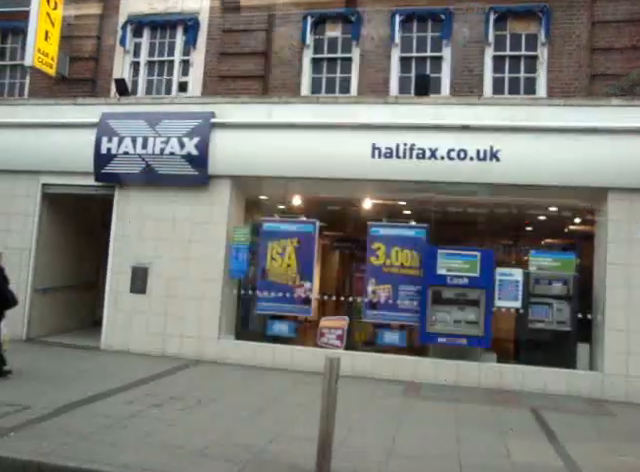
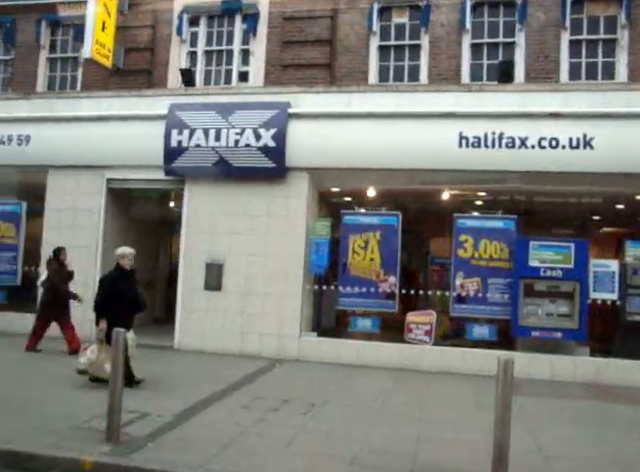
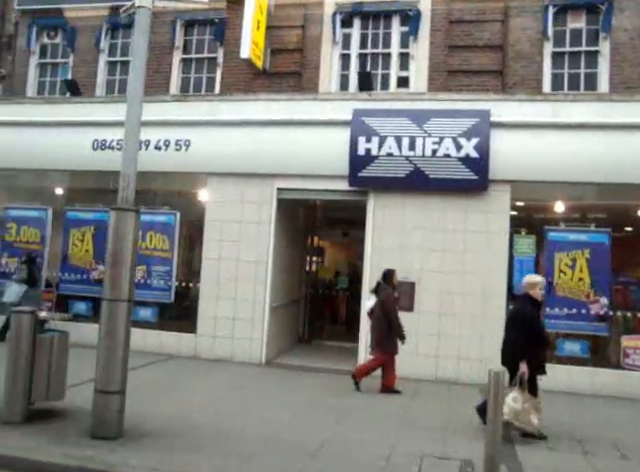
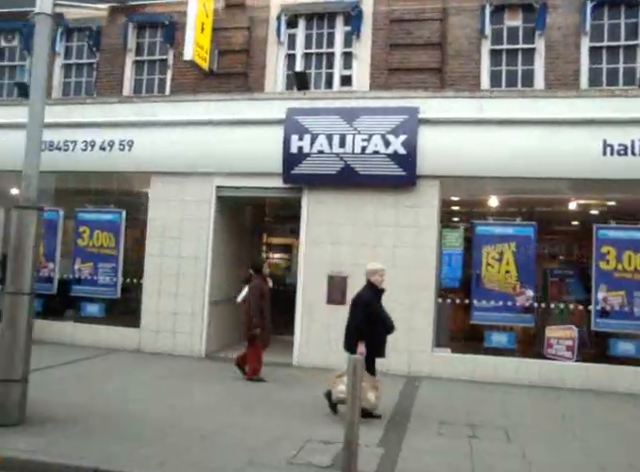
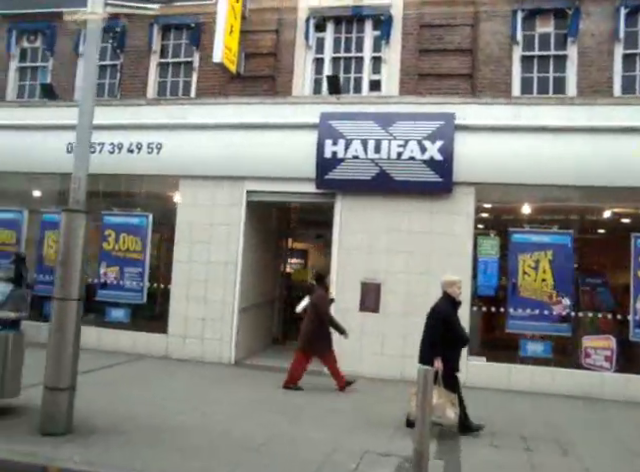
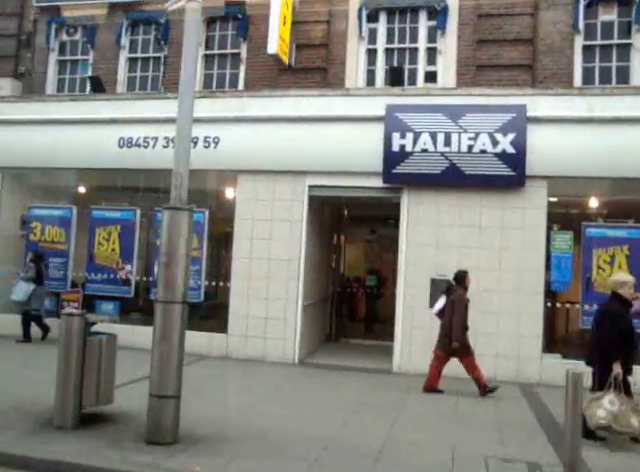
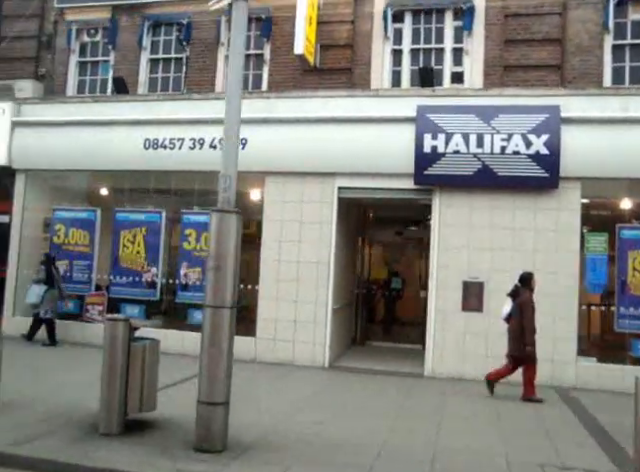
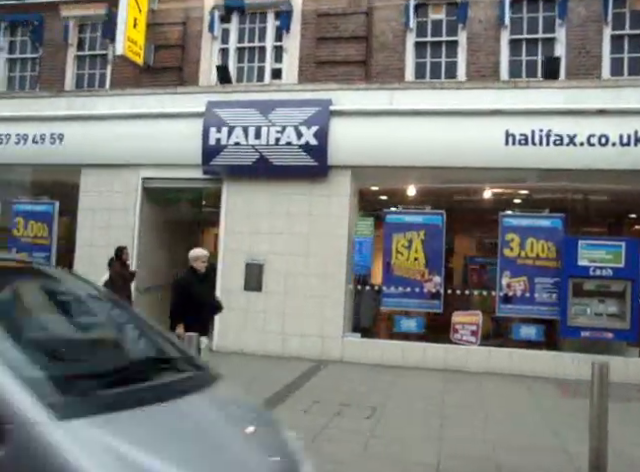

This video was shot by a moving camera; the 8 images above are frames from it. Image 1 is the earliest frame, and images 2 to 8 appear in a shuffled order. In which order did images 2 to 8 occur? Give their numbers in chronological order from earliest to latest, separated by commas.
2, 8, 4, 5, 3, 6, 7
